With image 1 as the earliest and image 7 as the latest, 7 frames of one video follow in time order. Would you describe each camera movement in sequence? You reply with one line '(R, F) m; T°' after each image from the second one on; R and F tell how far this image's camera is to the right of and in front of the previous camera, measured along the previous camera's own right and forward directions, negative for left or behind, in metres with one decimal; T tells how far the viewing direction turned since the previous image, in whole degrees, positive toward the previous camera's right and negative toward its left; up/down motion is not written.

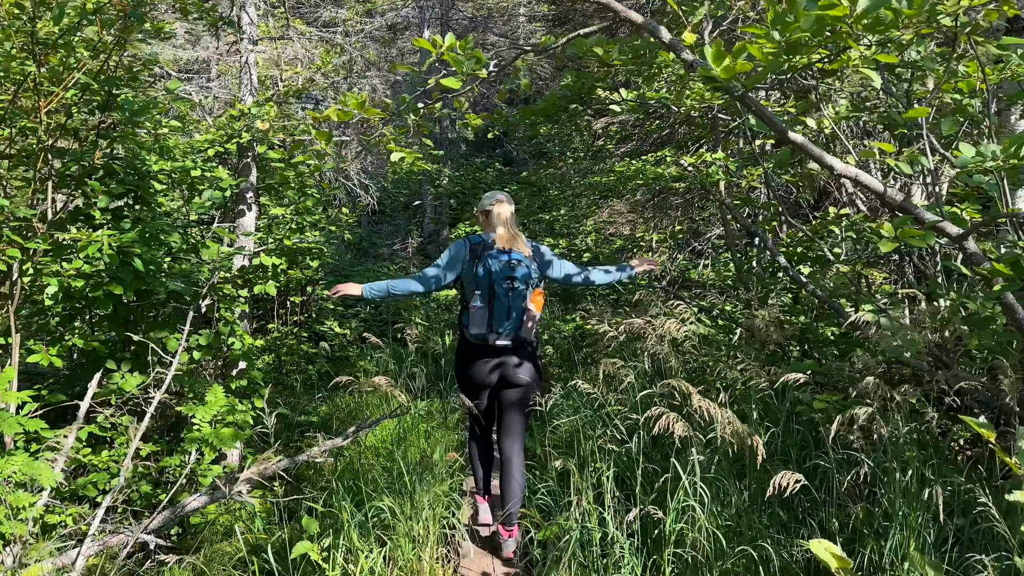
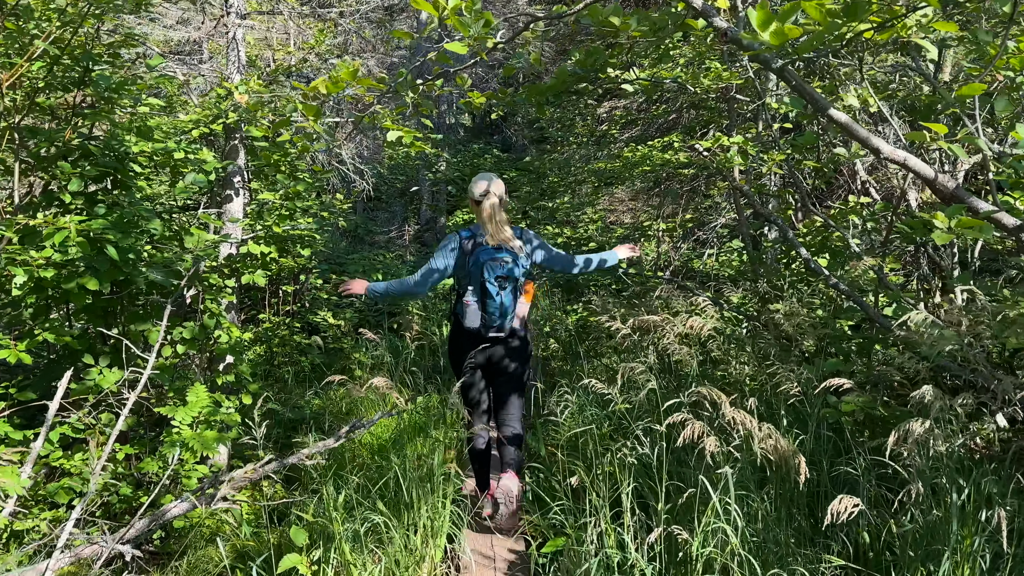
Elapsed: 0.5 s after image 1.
(0.0, +0.2) m; 0°
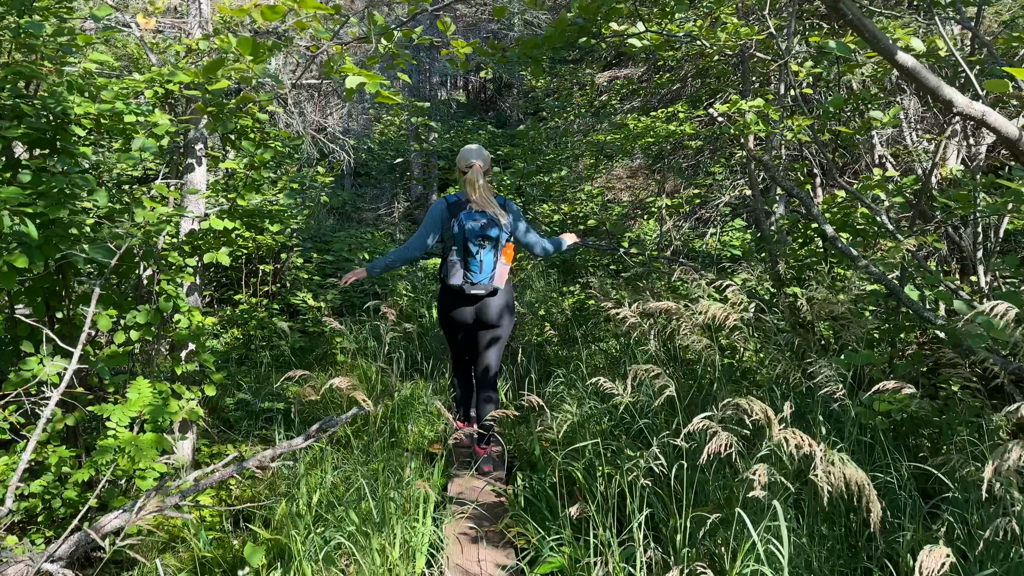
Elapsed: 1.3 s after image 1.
(0.0, +0.4) m; 0°
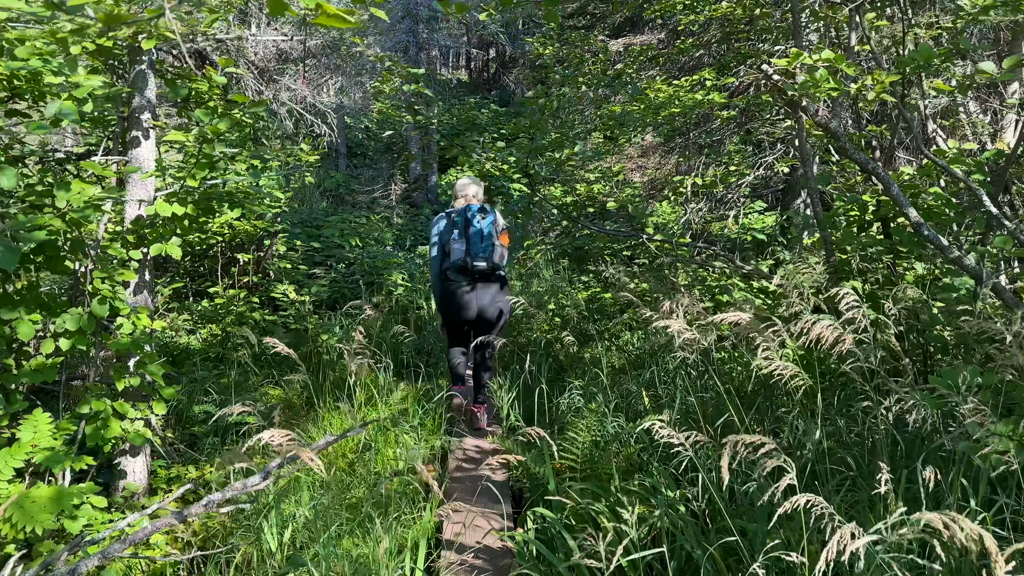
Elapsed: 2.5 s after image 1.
(0.0, +0.6) m; 0°
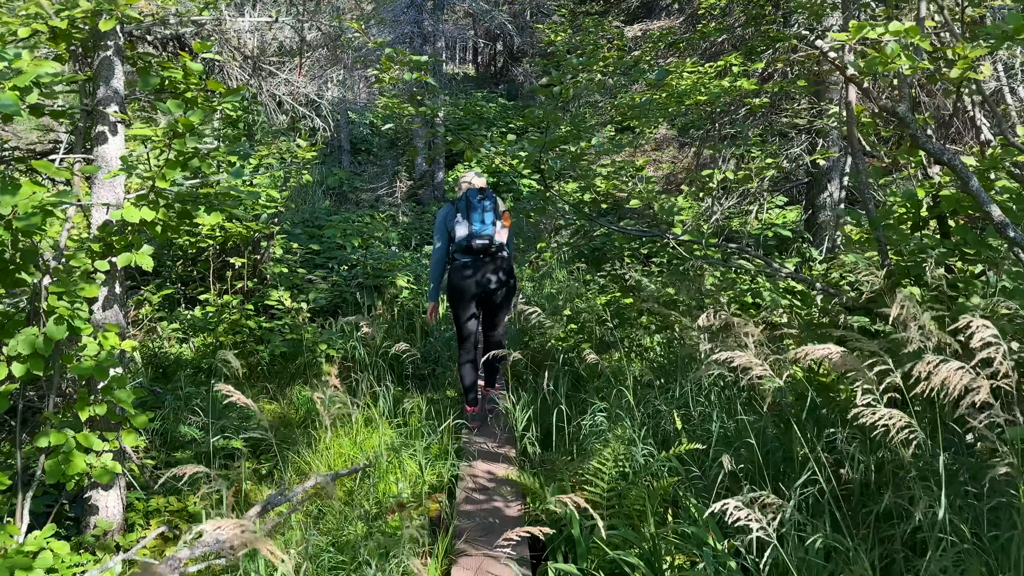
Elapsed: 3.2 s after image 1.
(0.0, +0.4) m; -1°
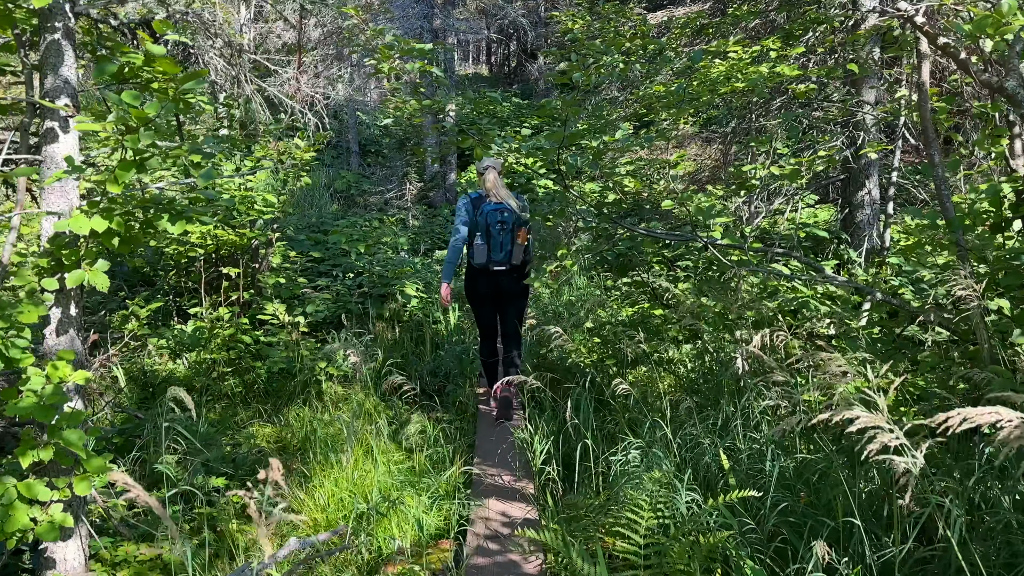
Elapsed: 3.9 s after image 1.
(0.0, +0.4) m; -1°
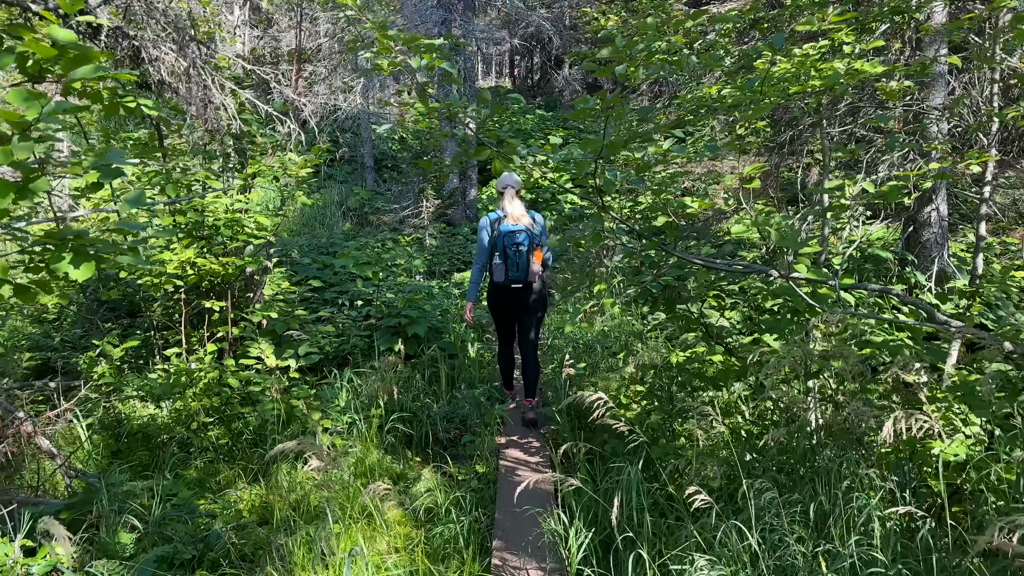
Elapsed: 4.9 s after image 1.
(0.0, +0.6) m; -2°
